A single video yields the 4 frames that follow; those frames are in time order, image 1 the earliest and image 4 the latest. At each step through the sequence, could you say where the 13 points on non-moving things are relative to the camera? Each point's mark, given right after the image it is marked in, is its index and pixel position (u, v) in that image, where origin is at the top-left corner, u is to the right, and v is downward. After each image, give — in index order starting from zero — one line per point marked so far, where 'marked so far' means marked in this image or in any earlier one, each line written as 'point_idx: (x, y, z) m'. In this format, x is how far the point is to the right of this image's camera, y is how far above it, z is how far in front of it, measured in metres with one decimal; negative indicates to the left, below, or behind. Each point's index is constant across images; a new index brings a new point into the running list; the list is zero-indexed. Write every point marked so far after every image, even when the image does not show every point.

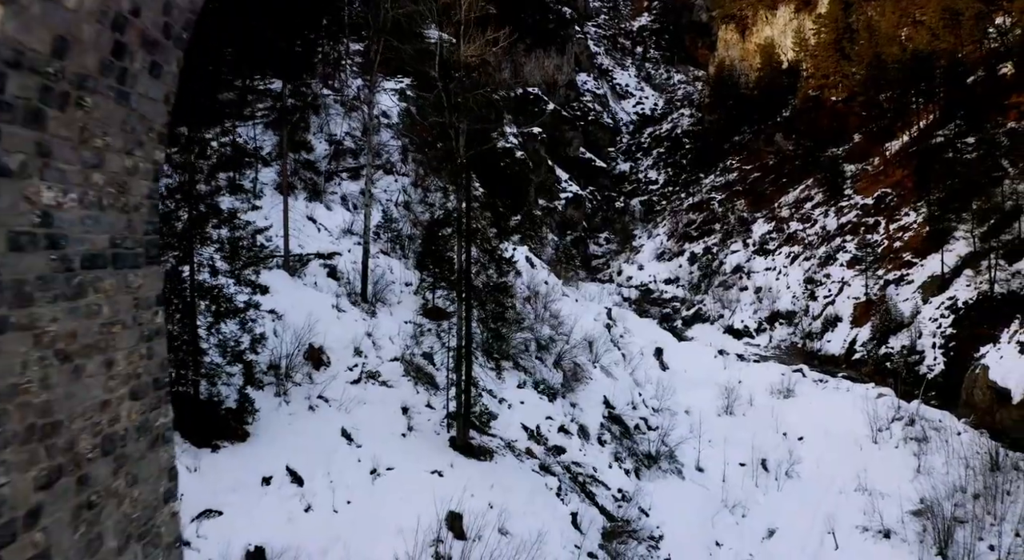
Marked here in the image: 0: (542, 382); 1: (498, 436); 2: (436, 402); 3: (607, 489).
0: (+0.7, -2.3, +15.8) m
1: (-0.3, -2.9, +13.6) m
2: (-1.4, -2.3, +13.4) m
3: (+1.8, -3.9, +13.5) m
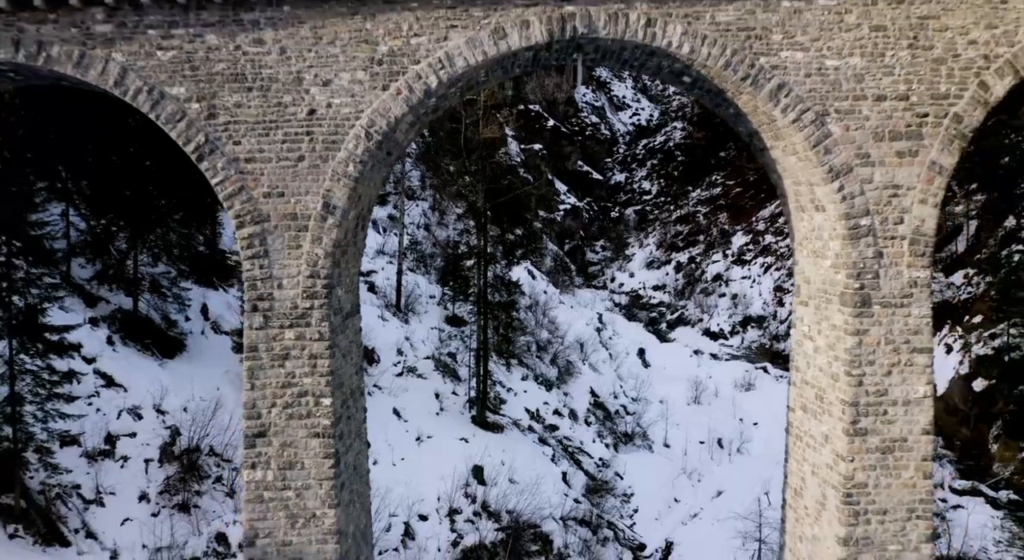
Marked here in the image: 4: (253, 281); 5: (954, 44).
0: (+0.8, -2.7, +19.9) m
1: (-0.1, -3.3, +17.8) m
2: (-1.3, -2.7, +17.5) m
3: (+1.9, -4.4, +17.7) m
4: (-2.4, 0.0, +6.7) m
5: (+4.3, +2.3, +6.9) m
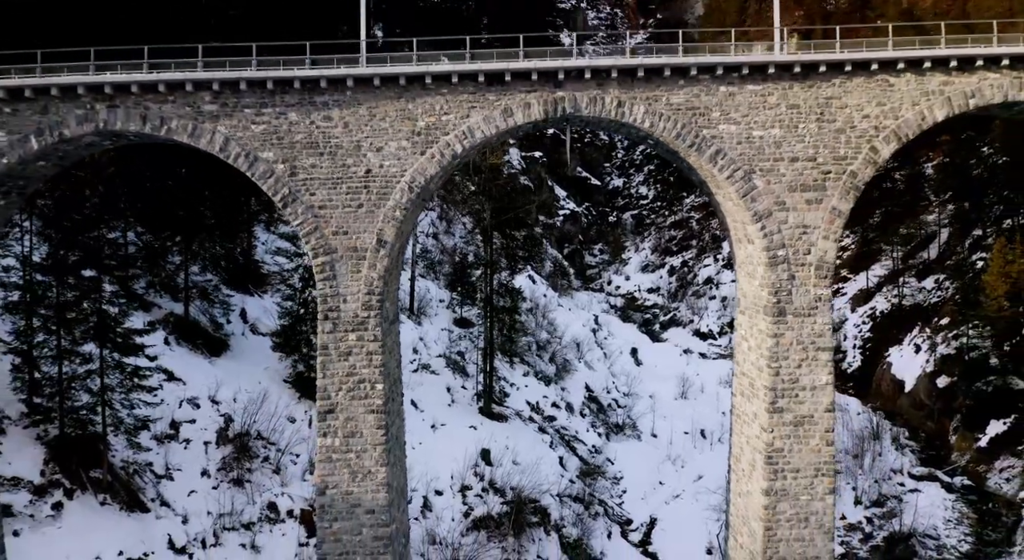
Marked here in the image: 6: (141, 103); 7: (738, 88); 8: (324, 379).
0: (+0.9, -2.9, +22.2) m
1: (0.0, -3.5, +20.1) m
2: (-1.2, -2.9, +19.8) m
3: (+2.0, -4.6, +19.9) m
4: (-2.3, -0.2, +8.9) m
5: (+4.3, +2.1, +9.2) m
6: (-4.7, +2.2, +9.1) m
7: (+2.9, +2.4, +9.1) m
8: (-2.3, -1.2, +8.9) m
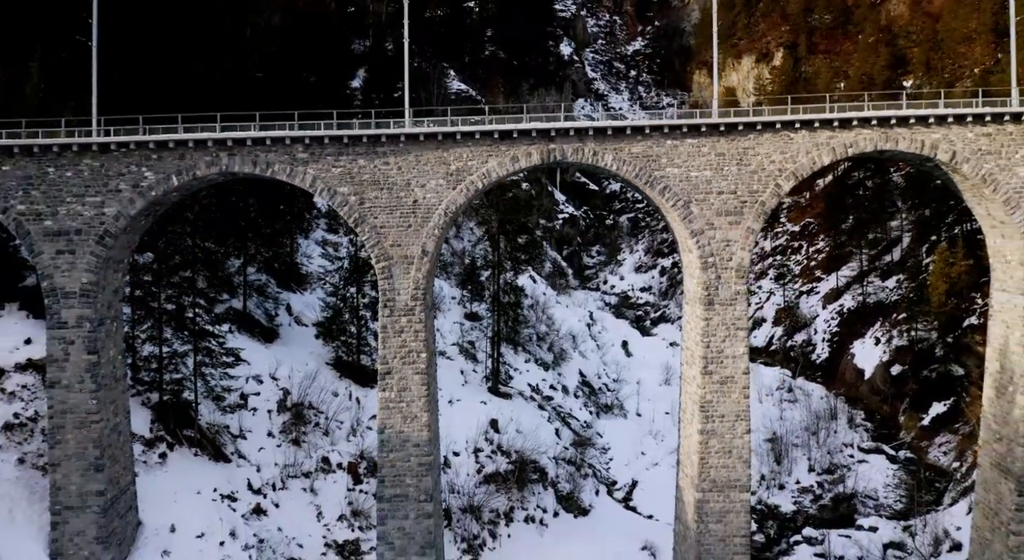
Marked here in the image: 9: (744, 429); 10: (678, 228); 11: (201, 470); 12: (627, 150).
0: (+1.0, -2.9, +25.8) m
1: (+0.1, -3.5, +23.6) m
2: (-1.1, -2.9, +23.4) m
3: (+2.1, -4.5, +23.5) m
4: (-2.2, -0.2, +12.5) m
5: (+4.4, +2.1, +12.8) m
6: (-4.6, +2.3, +12.7) m
7: (+3.0, +2.4, +12.7) m
8: (-2.2, -1.2, +12.5) m
9: (+4.1, -2.6, +12.6) m
10: (+3.0, +0.9, +13.1) m
11: (-7.1, -4.3, +16.4) m
12: (+2.0, +2.3, +12.7) m
